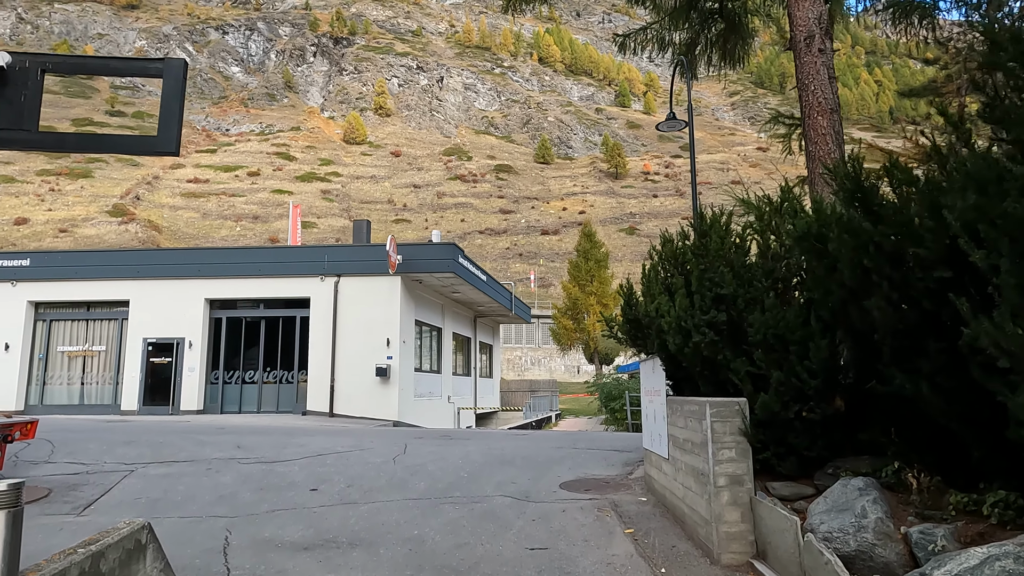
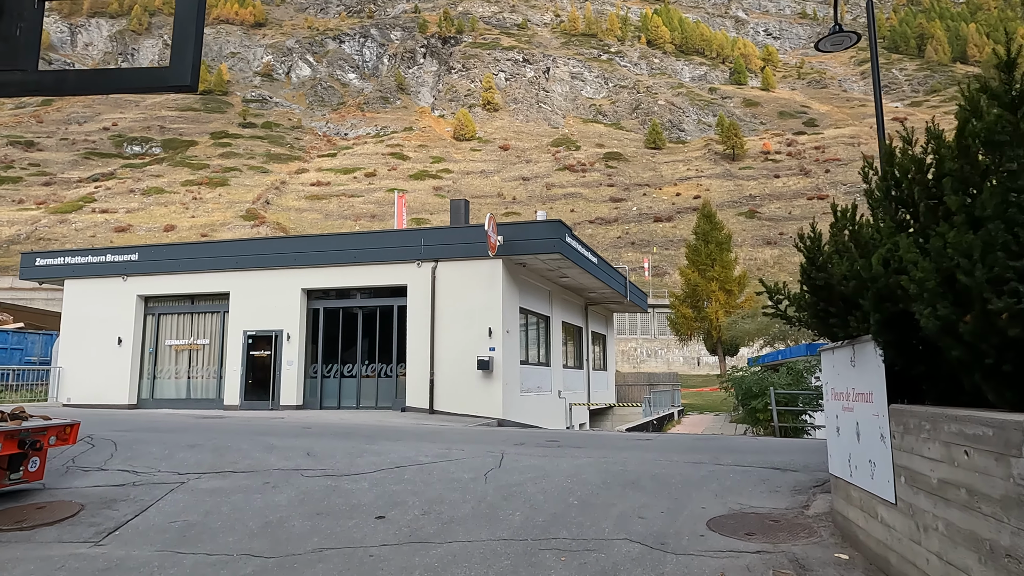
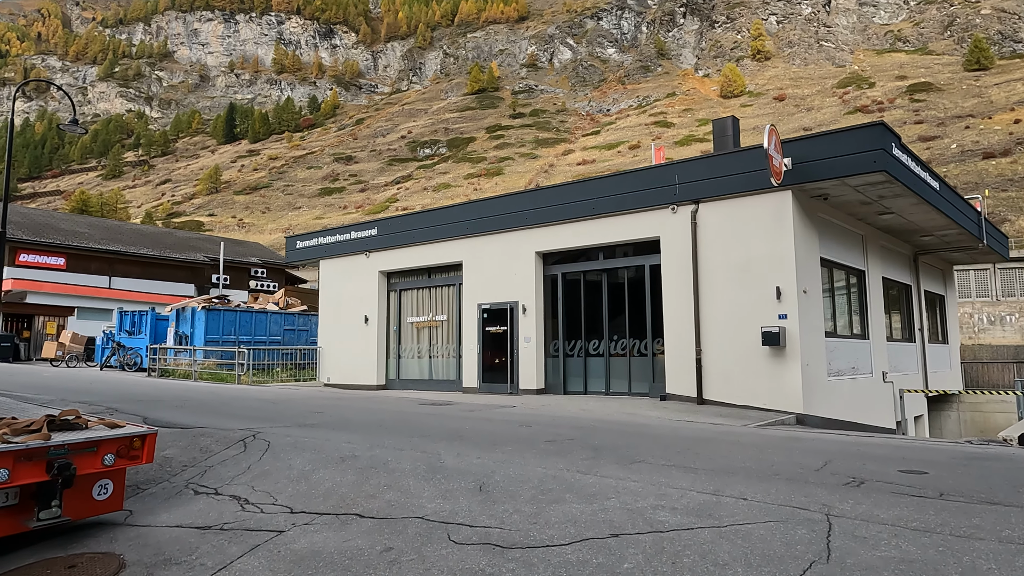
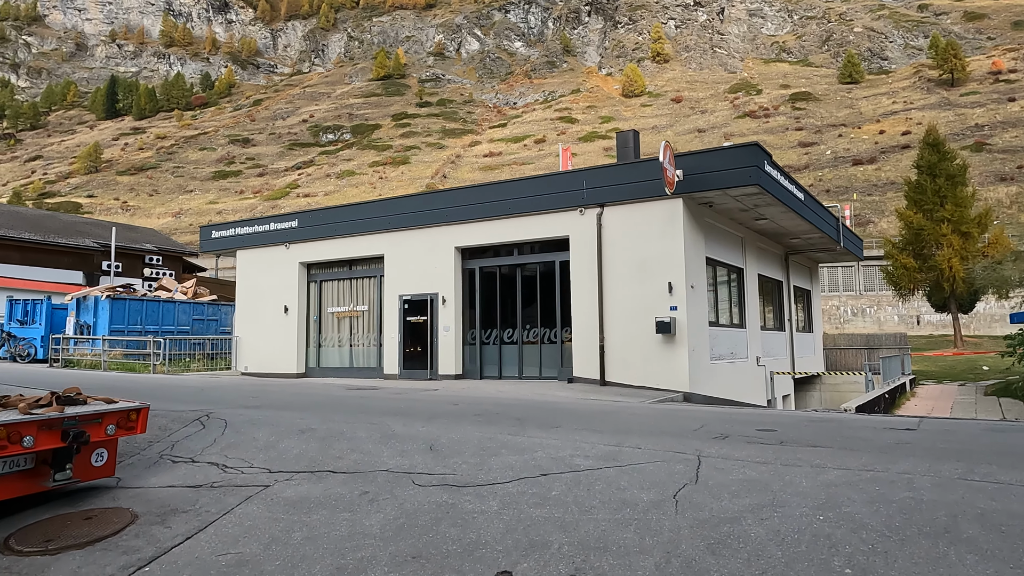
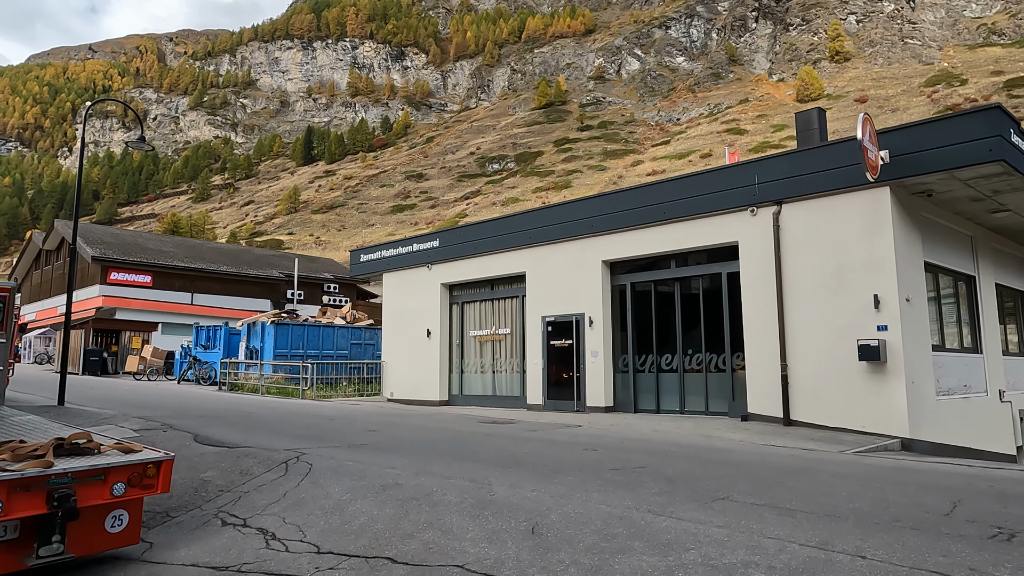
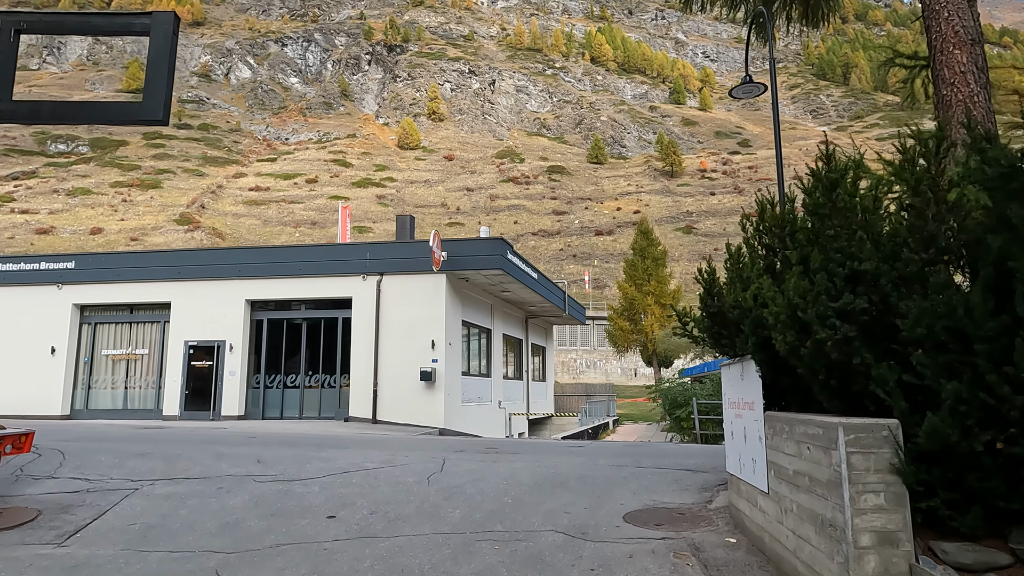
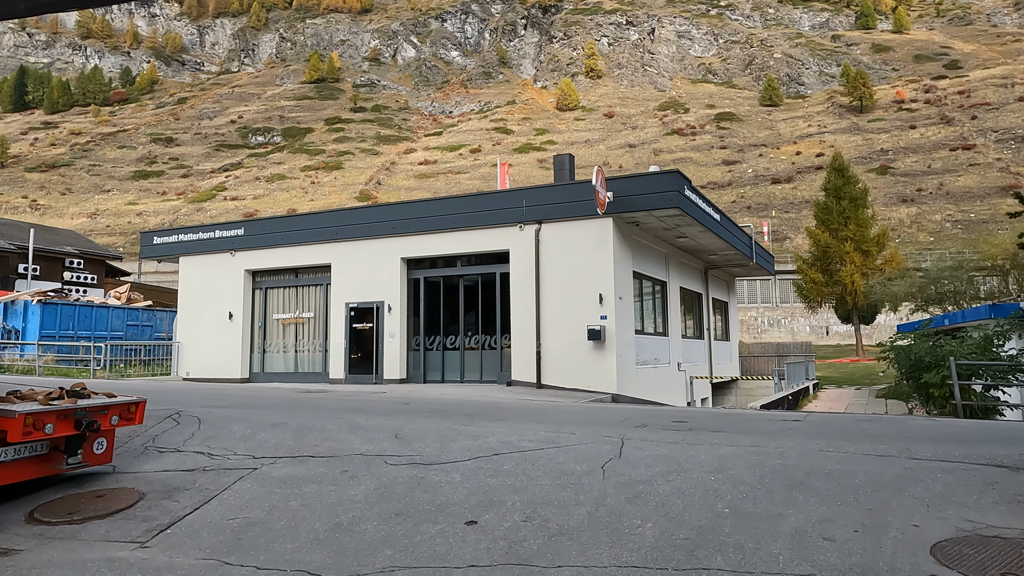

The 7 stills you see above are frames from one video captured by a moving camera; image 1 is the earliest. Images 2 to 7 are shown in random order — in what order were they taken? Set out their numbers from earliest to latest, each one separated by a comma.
6, 2, 7, 4, 3, 5
